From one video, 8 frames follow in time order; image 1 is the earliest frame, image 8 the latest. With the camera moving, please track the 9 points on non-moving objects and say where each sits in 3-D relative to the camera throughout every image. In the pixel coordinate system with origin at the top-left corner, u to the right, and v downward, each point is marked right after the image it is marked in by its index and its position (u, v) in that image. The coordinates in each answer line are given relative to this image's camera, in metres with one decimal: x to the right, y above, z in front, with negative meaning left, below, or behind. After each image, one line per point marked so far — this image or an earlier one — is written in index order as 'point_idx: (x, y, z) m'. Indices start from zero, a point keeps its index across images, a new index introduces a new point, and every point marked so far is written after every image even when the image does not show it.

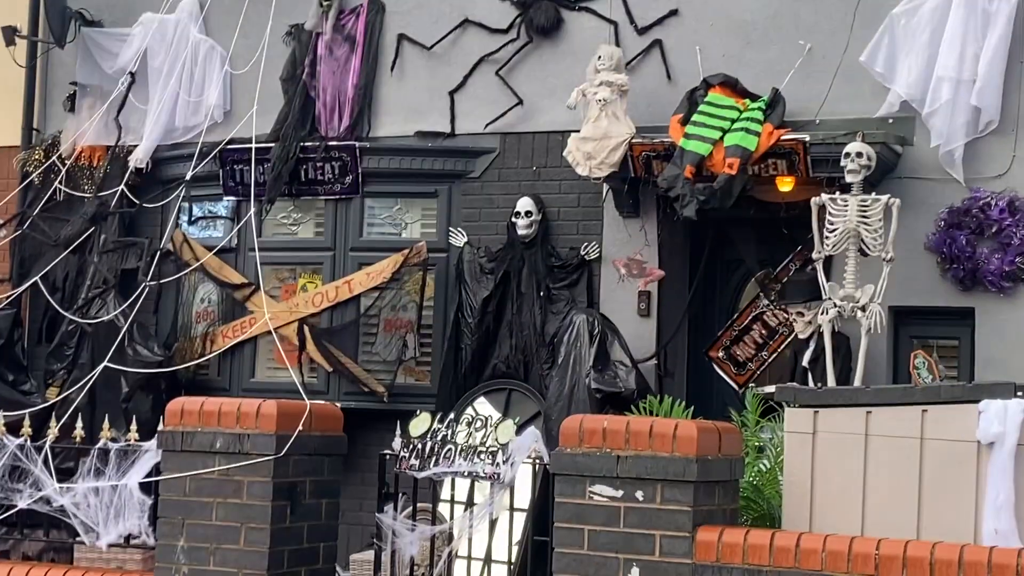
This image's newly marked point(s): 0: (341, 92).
0: (-1.1, +1.3, +8.9) m
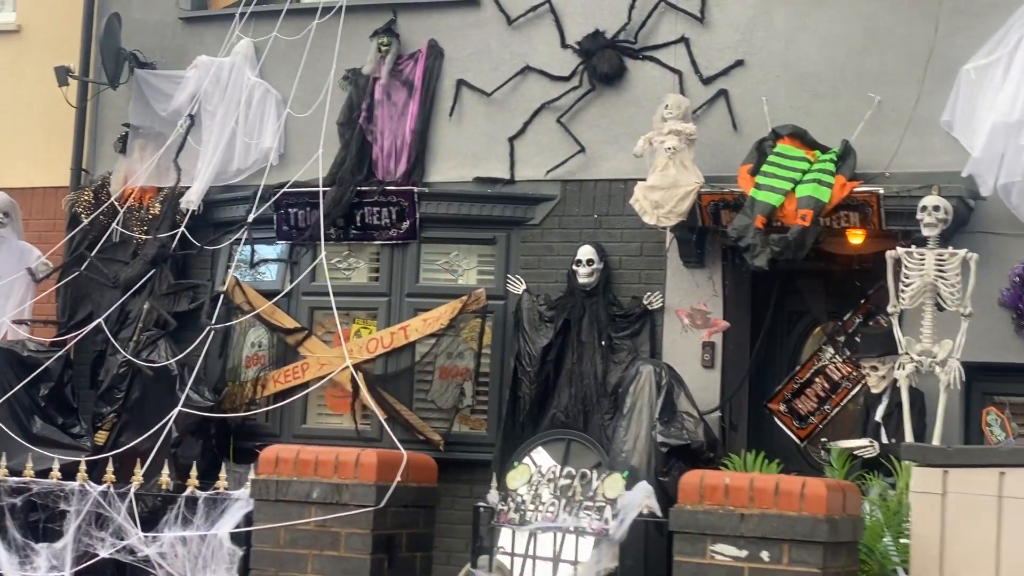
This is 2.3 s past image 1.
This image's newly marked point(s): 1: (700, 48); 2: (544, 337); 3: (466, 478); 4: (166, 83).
0: (-0.7, +1.0, +8.8) m
1: (+1.1, +1.5, +8.2) m
2: (+0.2, -0.3, +8.2) m
3: (-0.3, -1.2, +8.5) m
4: (-2.4, +1.4, +9.5) m
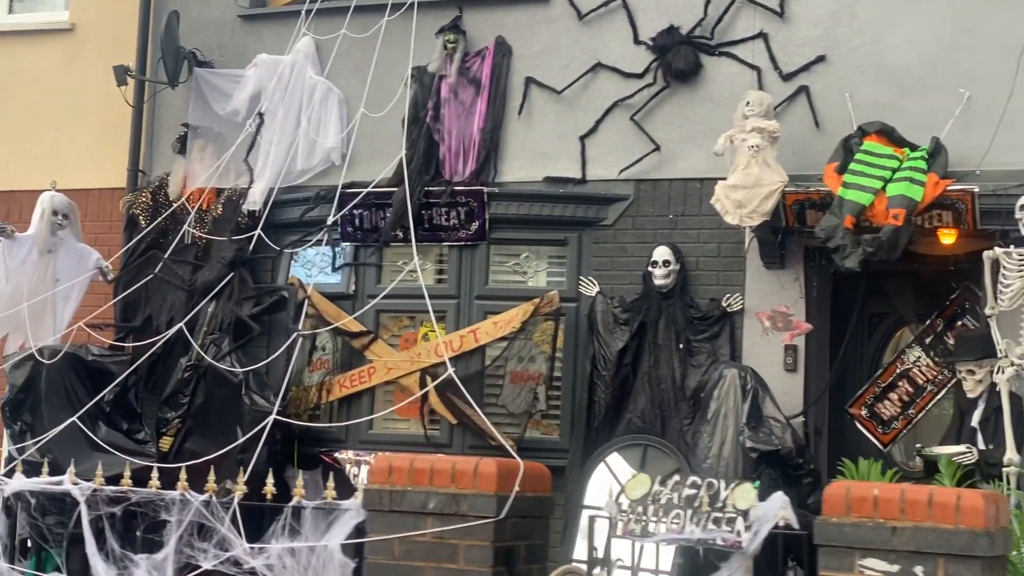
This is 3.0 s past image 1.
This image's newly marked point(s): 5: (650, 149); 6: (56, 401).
0: (-0.3, +1.0, +8.6) m
1: (+1.6, +1.4, +8.0) m
2: (+0.6, -0.3, +8.0) m
3: (+0.2, -1.2, +8.3) m
4: (-2.0, +1.4, +9.3) m
5: (+0.8, +0.8, +8.2) m
6: (-2.8, -0.7, +8.2) m
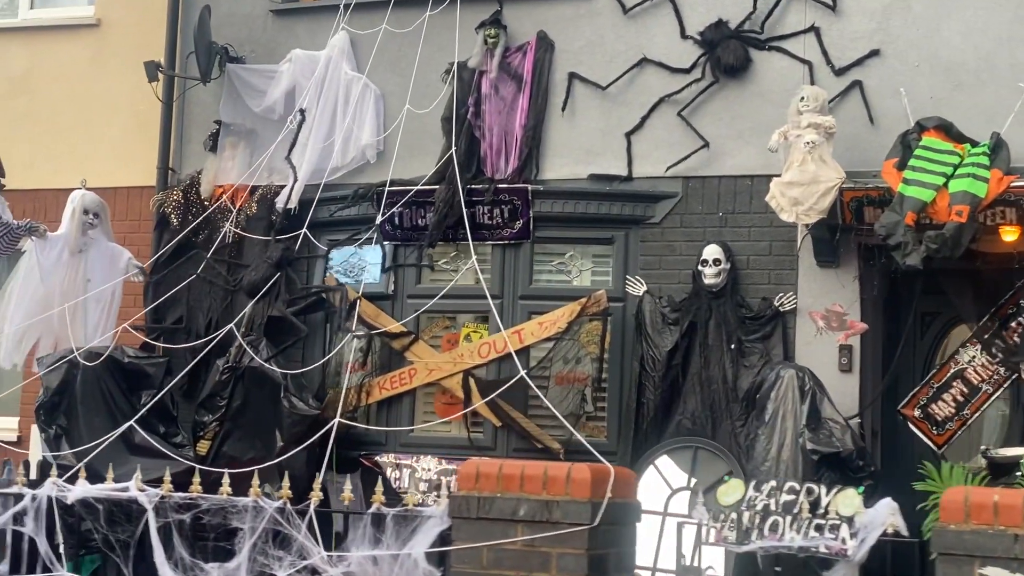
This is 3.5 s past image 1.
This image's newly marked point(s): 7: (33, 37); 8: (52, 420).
0: (0.0, +1.0, +8.5) m
1: (+1.9, +1.5, +7.8) m
2: (+0.9, -0.3, +7.8) m
3: (+0.5, -1.2, +8.2) m
4: (-1.7, +1.4, +9.2) m
5: (+1.1, +0.9, +8.1) m
6: (-2.5, -0.7, +8.0) m
7: (-3.6, +1.9, +10.1) m
8: (-2.7, -0.8, +8.0) m
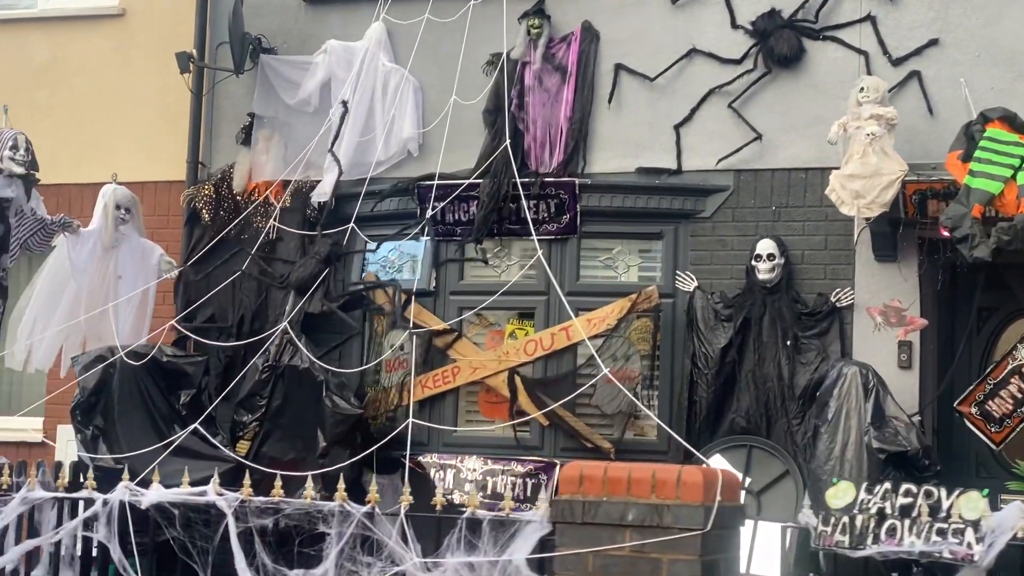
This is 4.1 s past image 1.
0: (+0.2, +1.0, +8.3) m
1: (+2.1, +1.5, +7.7) m
2: (+1.2, -0.3, +7.7) m
3: (+0.7, -1.2, +8.0) m
4: (-1.4, +1.4, +9.0) m
5: (+1.4, +0.9, +7.9) m
6: (-2.2, -0.7, +7.8) m
7: (-3.4, +1.9, +9.9) m
8: (-2.4, -0.8, +7.8) m
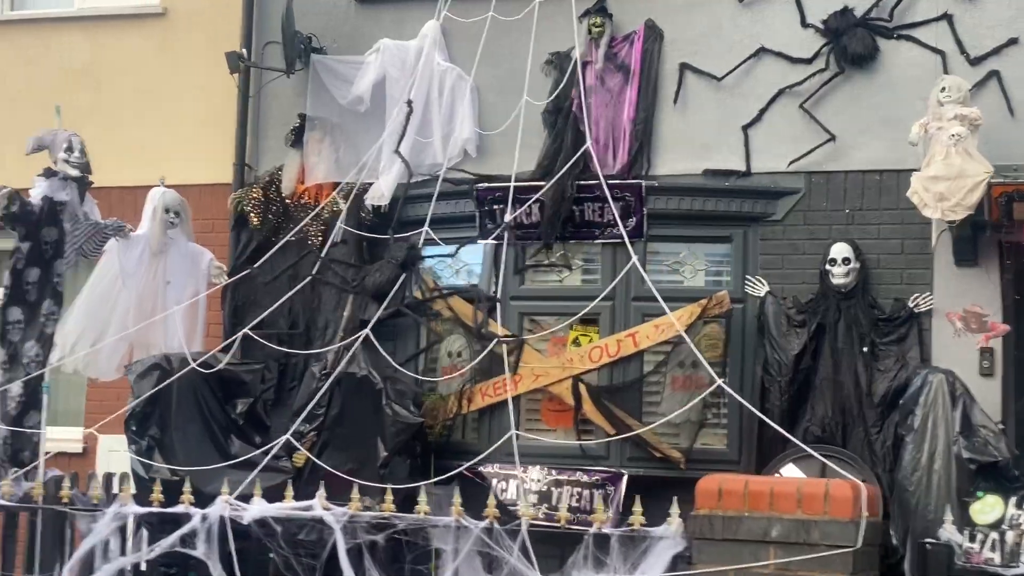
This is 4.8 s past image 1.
0: (+0.6, +1.0, +8.1) m
1: (+2.5, +1.5, +7.5) m
2: (+1.6, -0.3, +7.5) m
3: (+1.1, -1.2, +7.8) m
4: (-1.1, +1.4, +8.7) m
5: (+1.8, +0.8, +7.7) m
6: (-1.8, -0.7, +7.6) m
7: (-3.0, +1.9, +9.7) m
8: (-2.0, -0.8, +7.6) m
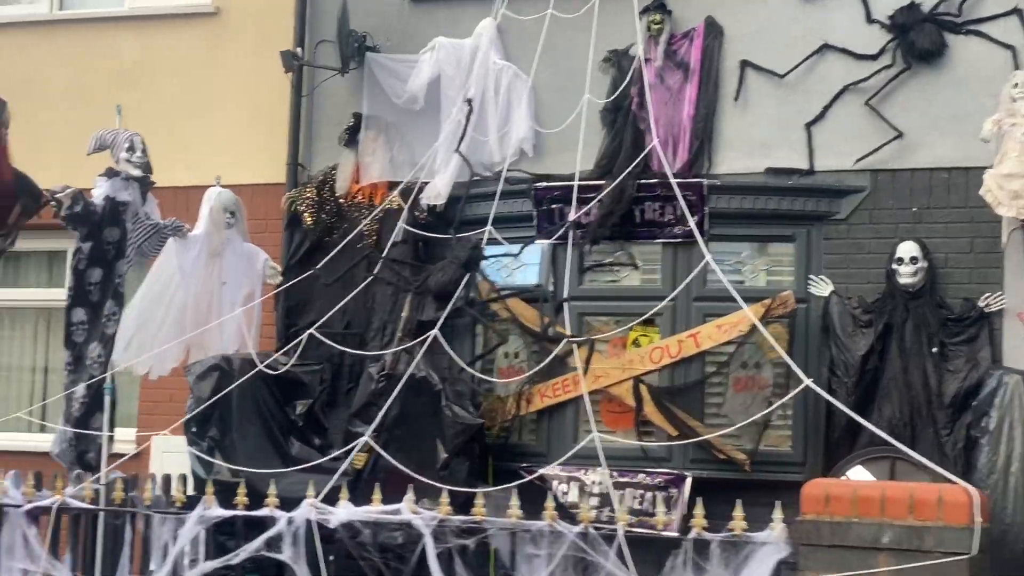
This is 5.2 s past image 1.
0: (+1.0, +1.0, +8.0) m
1: (+2.8, +1.5, +7.4) m
2: (+1.9, -0.3, +7.3) m
3: (+1.5, -1.2, +7.7) m
4: (-0.7, +1.4, +8.7) m
5: (+2.1, +0.9, +7.6) m
6: (-1.5, -0.7, +7.5) m
7: (-2.6, +1.9, +9.6) m
8: (-1.7, -0.8, +7.5) m
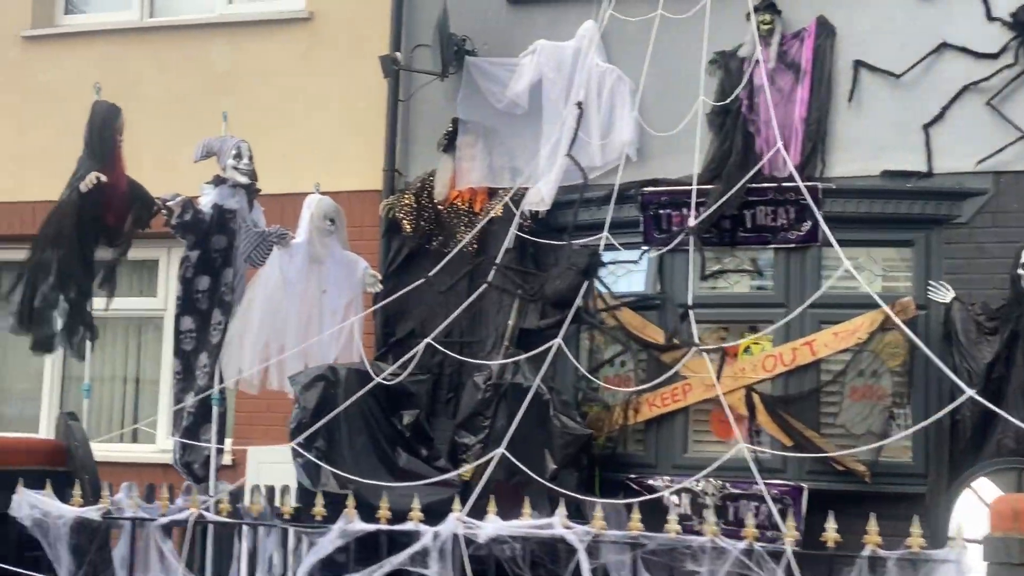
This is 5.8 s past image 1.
0: (+1.6, +0.9, +7.8) m
1: (+3.4, +1.4, +7.1) m
2: (+2.5, -0.3, +7.1) m
3: (+2.1, -1.2, +7.4) m
4: (-0.1, +1.4, +8.5) m
5: (+2.7, +0.8, +7.3) m
6: (-0.9, -0.7, +7.4) m
7: (-1.9, +1.8, +9.6) m
8: (-1.1, -0.8, +7.4) m
